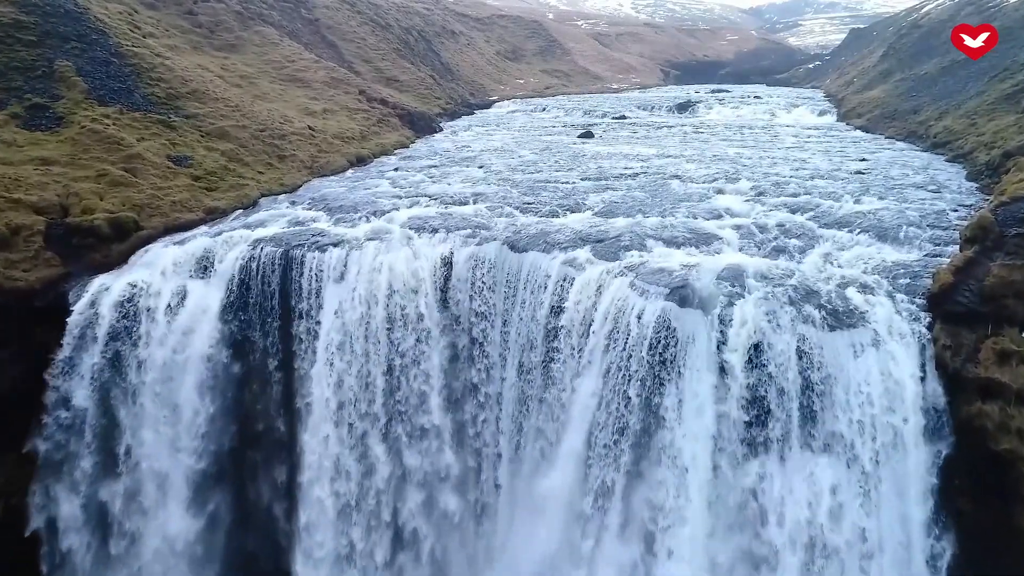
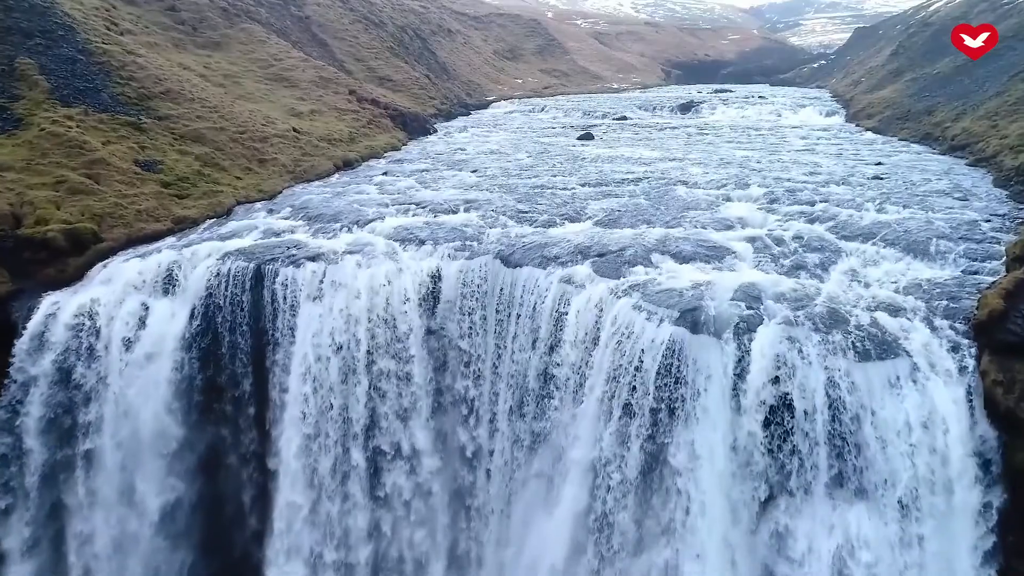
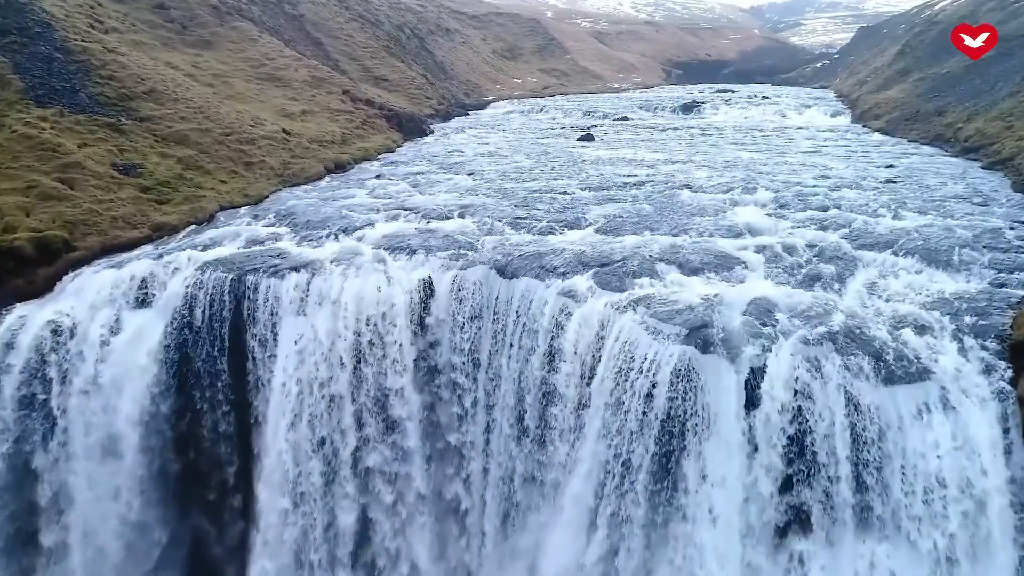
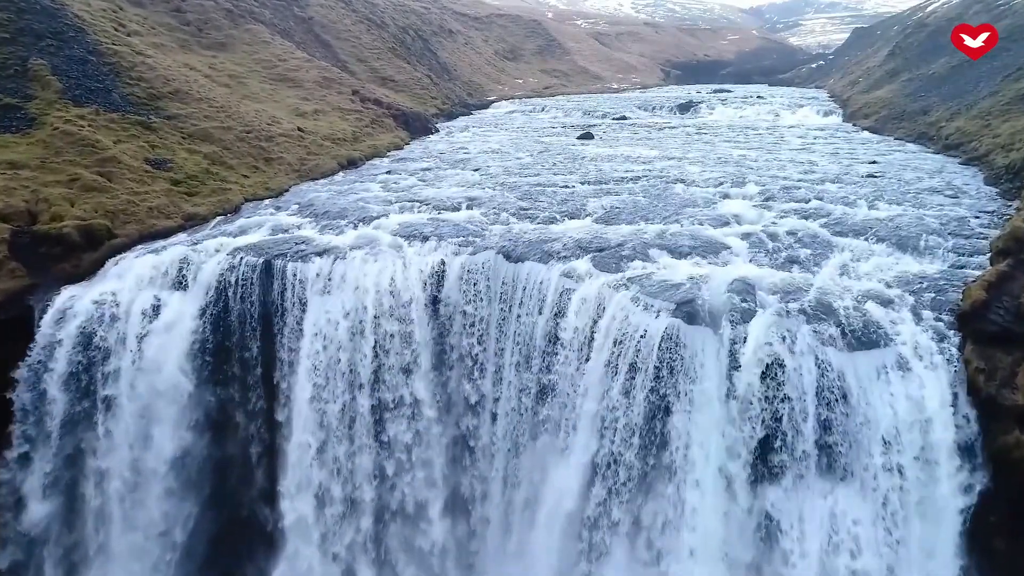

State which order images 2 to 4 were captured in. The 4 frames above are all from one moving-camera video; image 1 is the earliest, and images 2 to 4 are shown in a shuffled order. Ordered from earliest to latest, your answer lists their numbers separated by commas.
4, 2, 3
